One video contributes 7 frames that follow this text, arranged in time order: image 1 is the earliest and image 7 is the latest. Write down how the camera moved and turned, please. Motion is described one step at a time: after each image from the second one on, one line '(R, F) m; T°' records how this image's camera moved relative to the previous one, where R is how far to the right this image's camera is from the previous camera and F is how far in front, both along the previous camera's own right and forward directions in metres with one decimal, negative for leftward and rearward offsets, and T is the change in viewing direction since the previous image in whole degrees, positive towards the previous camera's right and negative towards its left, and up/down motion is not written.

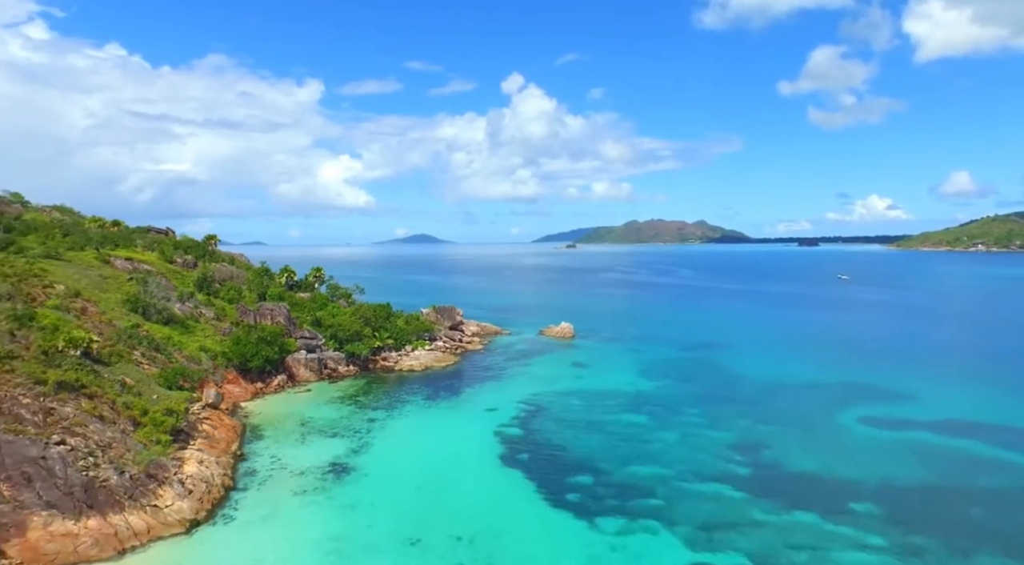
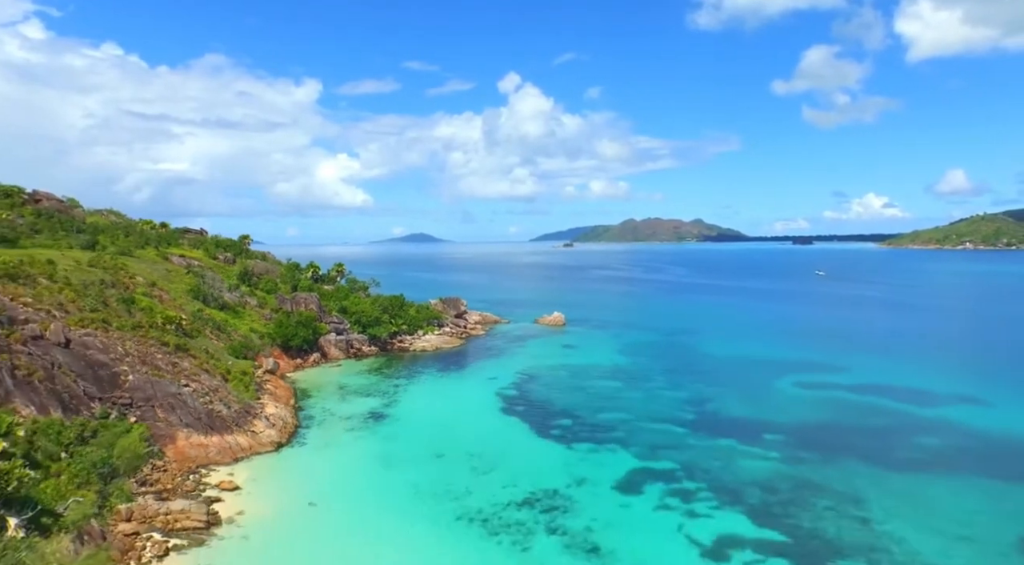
(0.0, -9.0) m; 0°
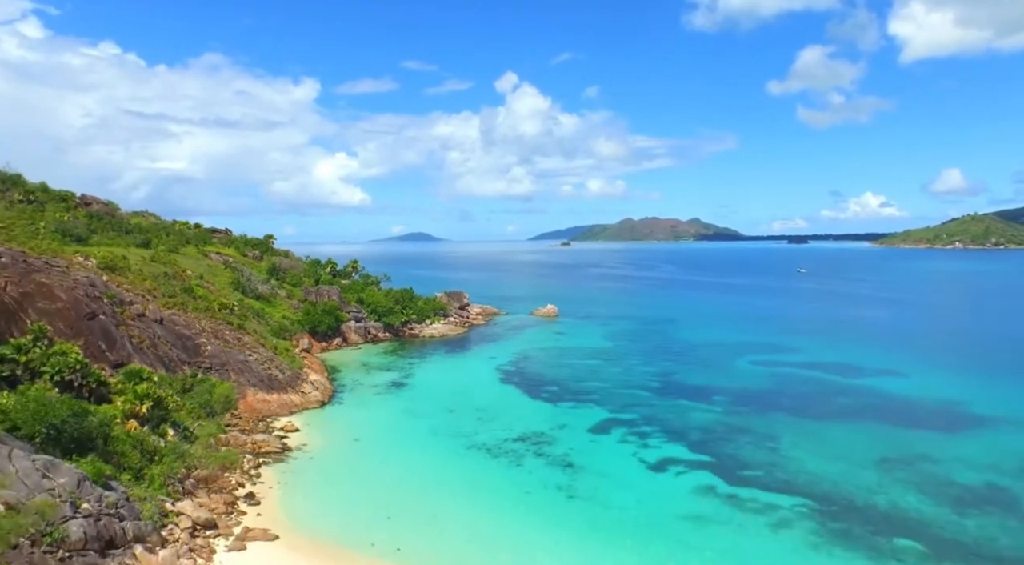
(0.0, -8.2) m; 0°
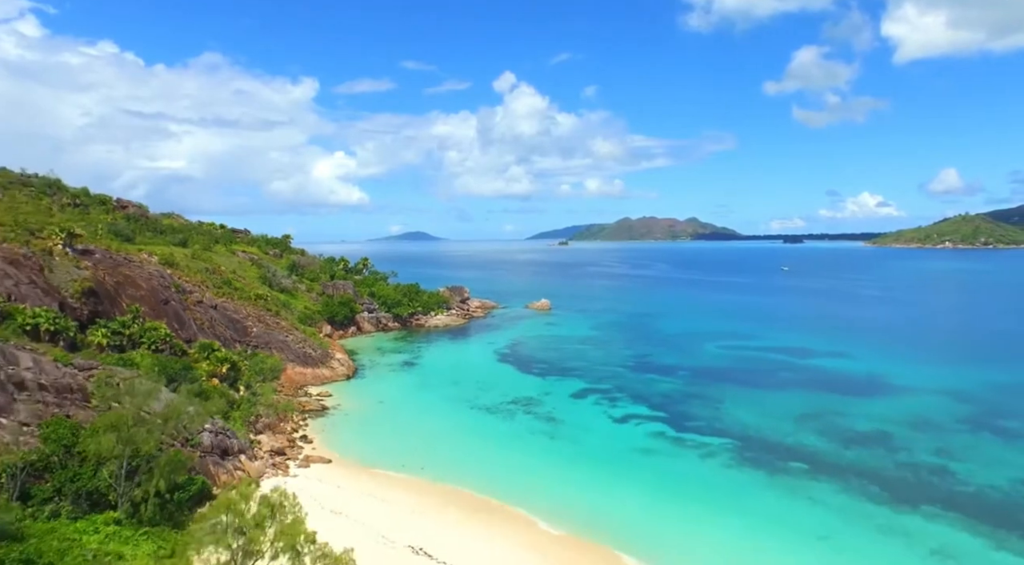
(+0.2, -7.8) m; 0°
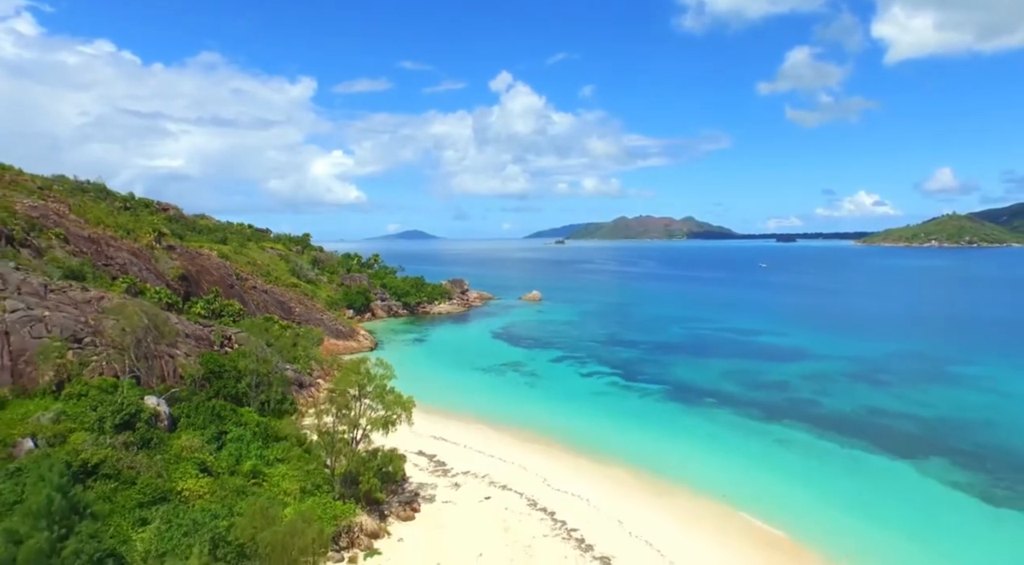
(+0.5, -11.3) m; 0°
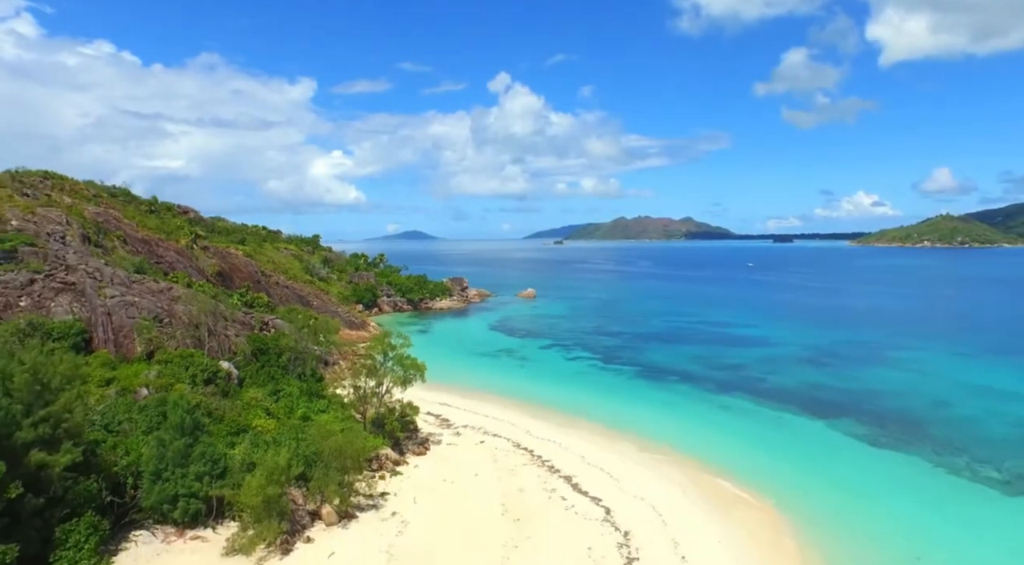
(+0.5, -7.0) m; 0°
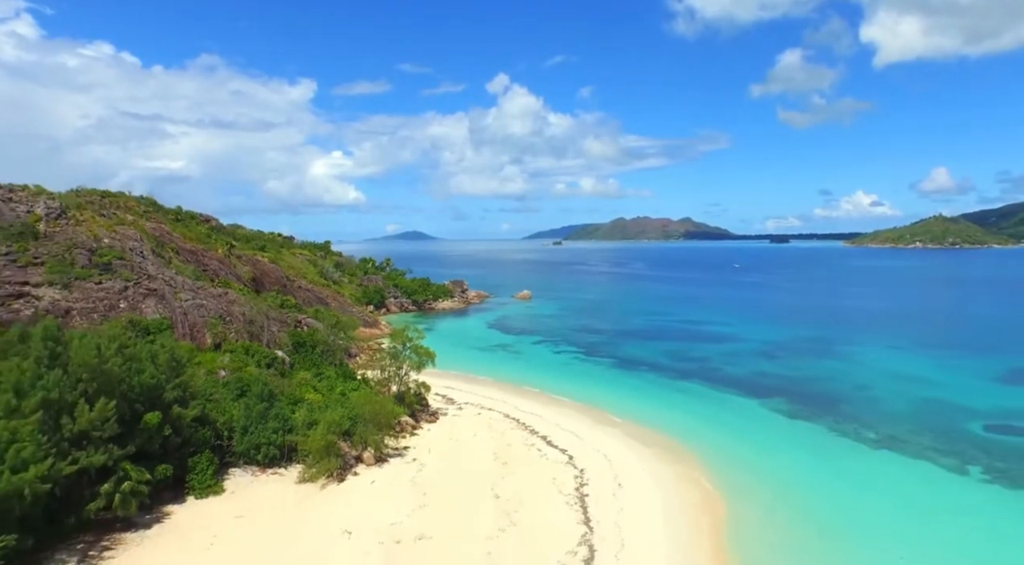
(+0.5, -8.4) m; 0°
